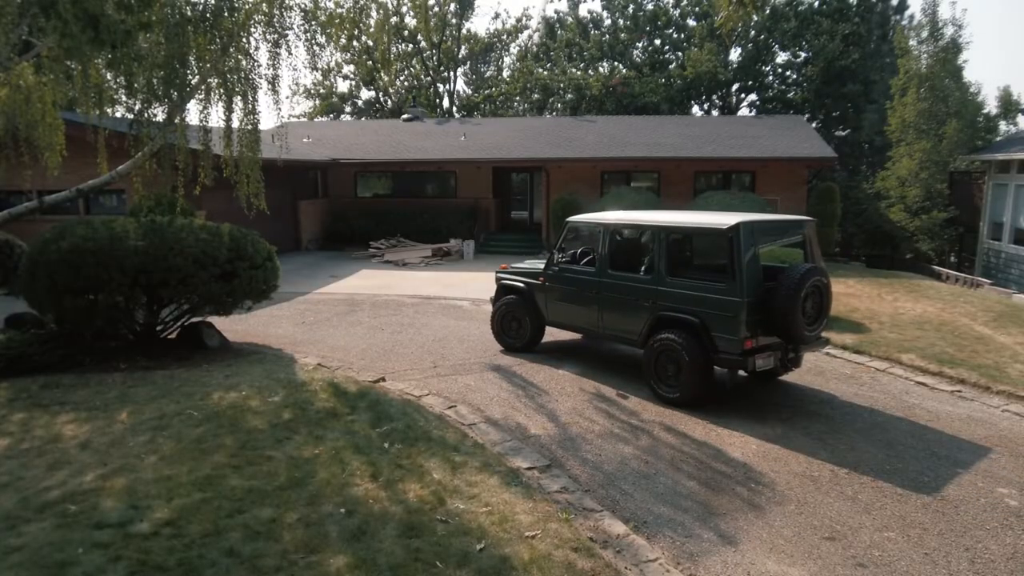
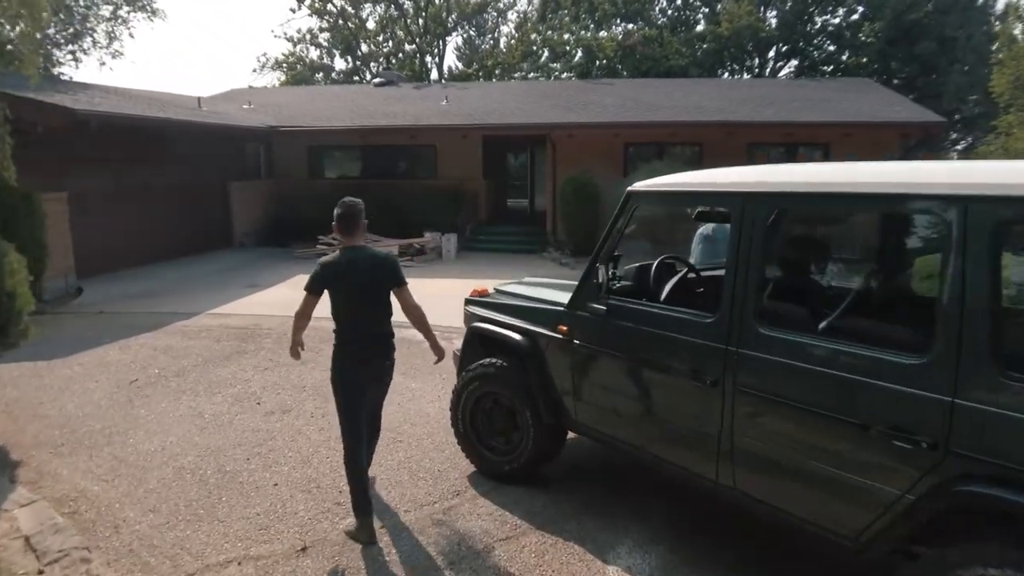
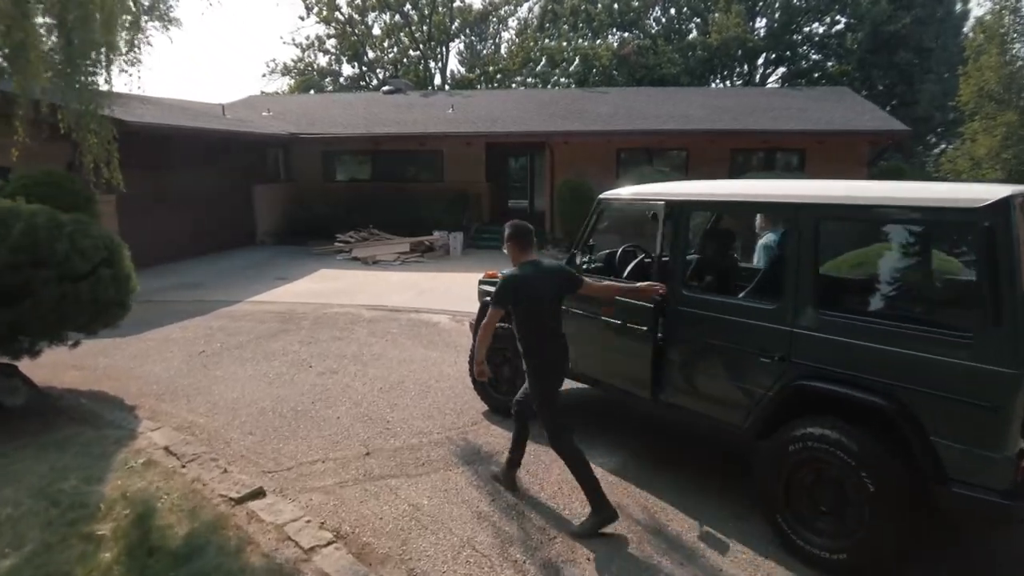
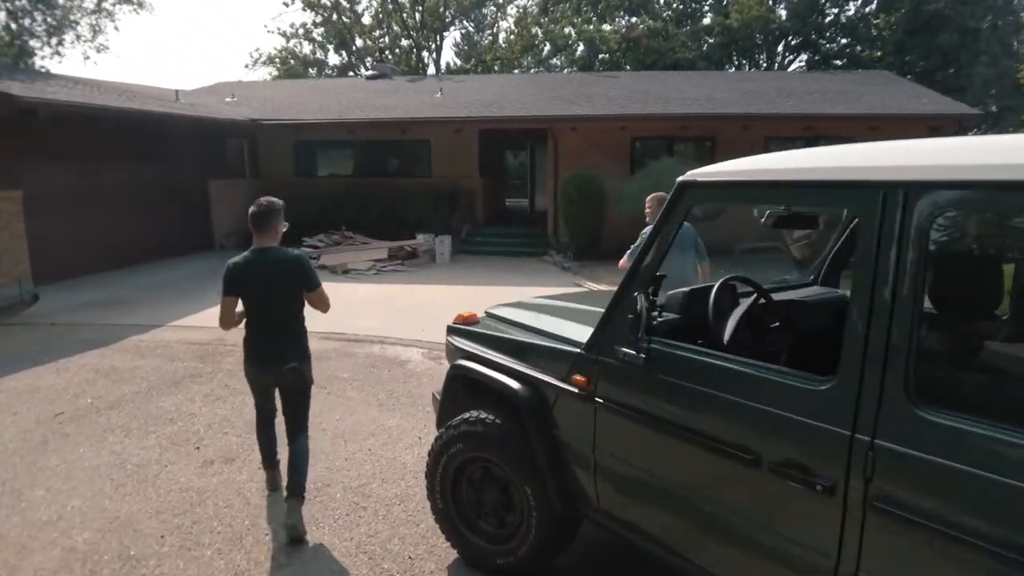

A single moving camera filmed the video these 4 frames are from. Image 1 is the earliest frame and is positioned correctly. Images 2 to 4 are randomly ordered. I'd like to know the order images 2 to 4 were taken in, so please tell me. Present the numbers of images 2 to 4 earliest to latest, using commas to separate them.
3, 2, 4
